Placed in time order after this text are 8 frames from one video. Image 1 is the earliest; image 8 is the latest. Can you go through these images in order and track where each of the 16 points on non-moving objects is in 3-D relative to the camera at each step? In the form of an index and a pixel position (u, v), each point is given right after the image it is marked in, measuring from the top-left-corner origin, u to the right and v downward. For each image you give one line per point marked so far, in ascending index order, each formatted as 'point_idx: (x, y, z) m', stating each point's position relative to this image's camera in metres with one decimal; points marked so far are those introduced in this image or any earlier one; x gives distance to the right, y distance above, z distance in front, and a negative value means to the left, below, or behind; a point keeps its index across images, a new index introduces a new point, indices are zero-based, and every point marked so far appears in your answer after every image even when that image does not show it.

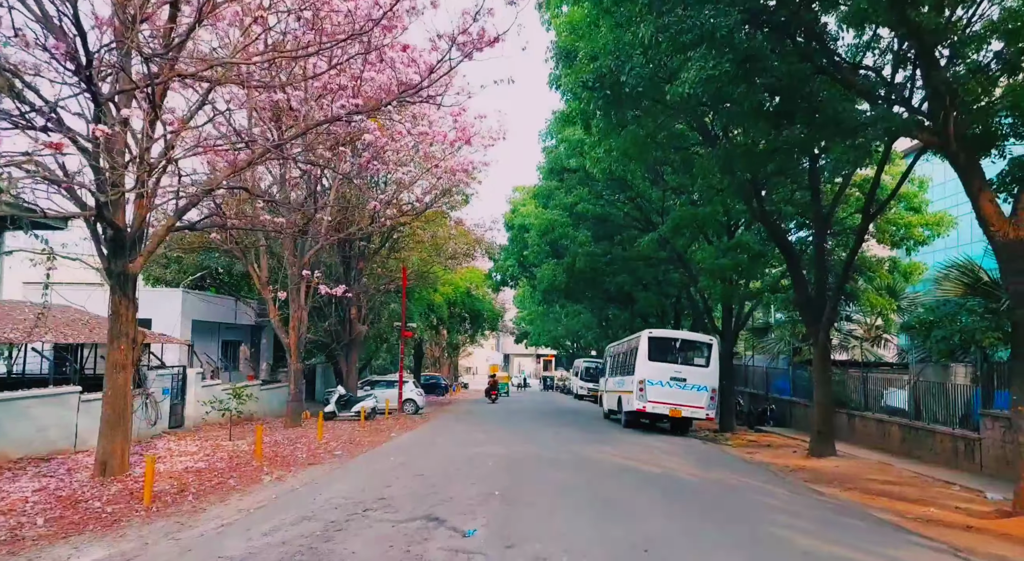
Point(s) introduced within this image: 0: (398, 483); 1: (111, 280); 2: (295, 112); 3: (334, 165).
0: (-1.8, -3.3, +11.2) m
1: (-6.0, 0.0, +10.3) m
2: (-3.9, +2.9, +12.5) m
3: (-3.8, +2.2, +14.5) m
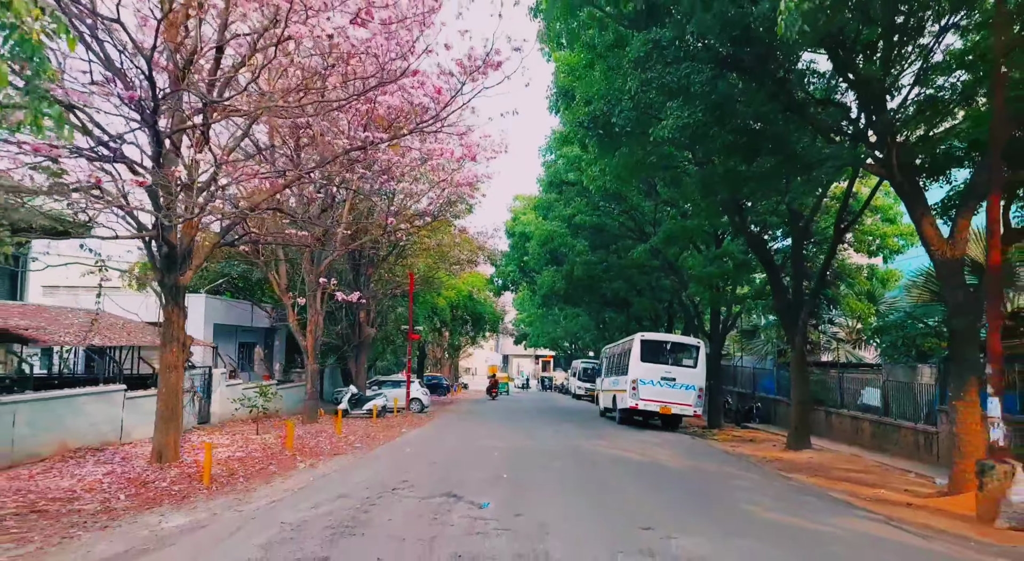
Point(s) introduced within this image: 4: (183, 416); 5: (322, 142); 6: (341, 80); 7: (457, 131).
0: (-1.8, -3.5, +12.6) m
1: (-5.9, -0.2, +11.7) m
2: (-3.8, +2.7, +13.9) m
3: (-3.7, +2.0, +16.0) m
4: (-5.7, -2.3, +11.9) m
5: (-3.8, +2.5, +13.6) m
6: (-3.0, +3.5, +11.8) m
7: (-1.2, +3.5, +16.0) m
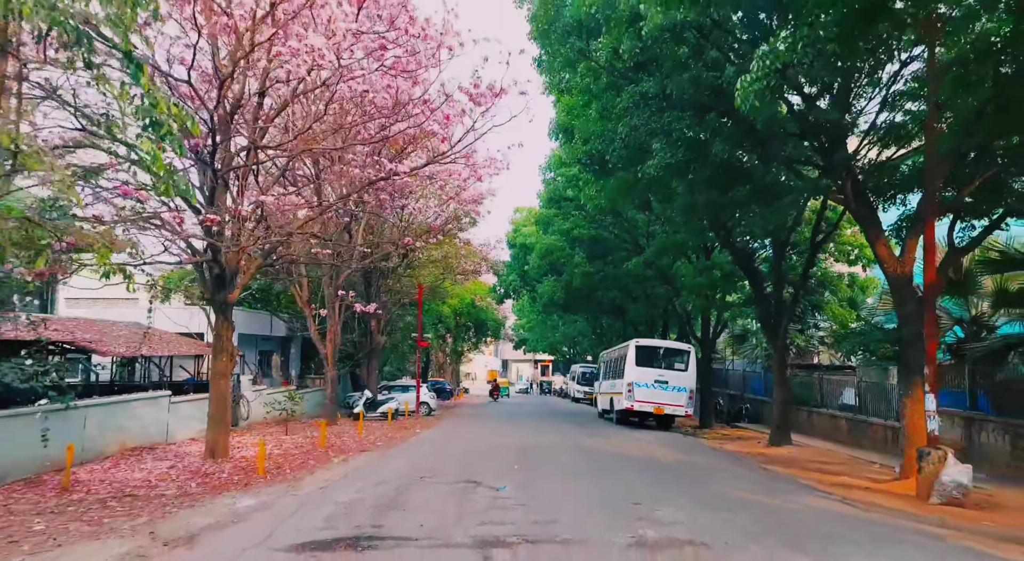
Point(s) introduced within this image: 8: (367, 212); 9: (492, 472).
0: (-1.6, -3.8, +14.2) m
1: (-5.7, -0.5, +13.3) m
2: (-3.7, +2.3, +15.5) m
3: (-3.6, +1.7, +17.6) m
4: (-5.5, -2.7, +13.5) m
5: (-3.7, +2.2, +15.2) m
6: (-2.9, +3.2, +13.5) m
7: (-1.1, +3.1, +17.7) m
8: (-3.6, +1.4, +16.4) m
9: (-0.4, -3.6, +12.9) m
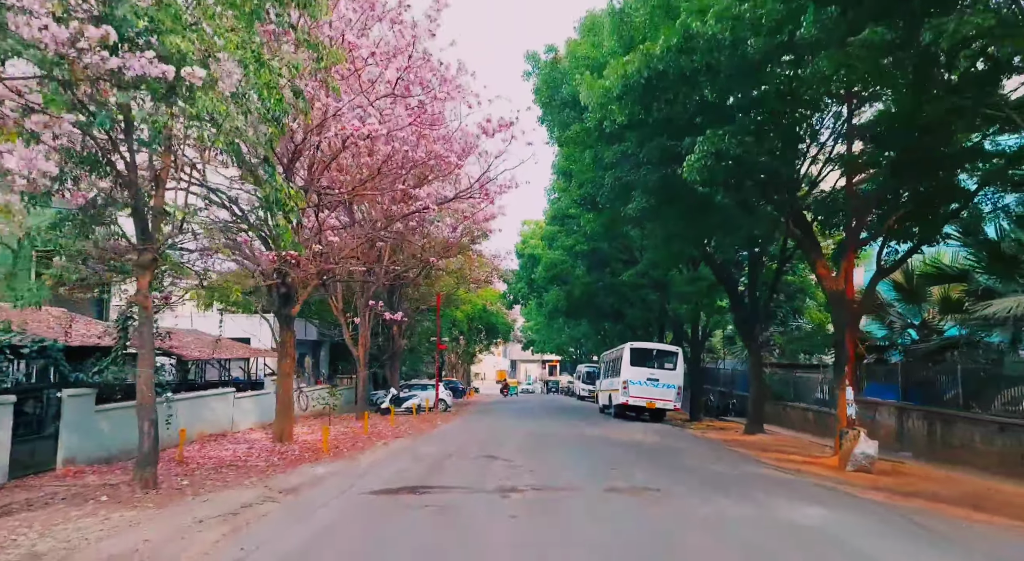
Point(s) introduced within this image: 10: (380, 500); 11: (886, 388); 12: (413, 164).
0: (-1.3, -4.2, +17.2) m
1: (-5.5, -0.9, +16.4) m
2: (-3.5, +1.9, +18.6) m
3: (-3.3, +1.3, +20.6) m
4: (-5.3, -3.1, +16.5) m
5: (-3.5, +1.8, +18.3) m
6: (-2.7, +2.8, +16.5) m
7: (-0.9, +2.8, +20.7) m
8: (-3.3, +1.0, +19.4) m
9: (-0.2, -4.0, +15.9) m
10: (-1.8, -3.0, +9.3) m
11: (+10.0, -2.9, +18.4) m
12: (-2.3, +2.7, +16.8) m
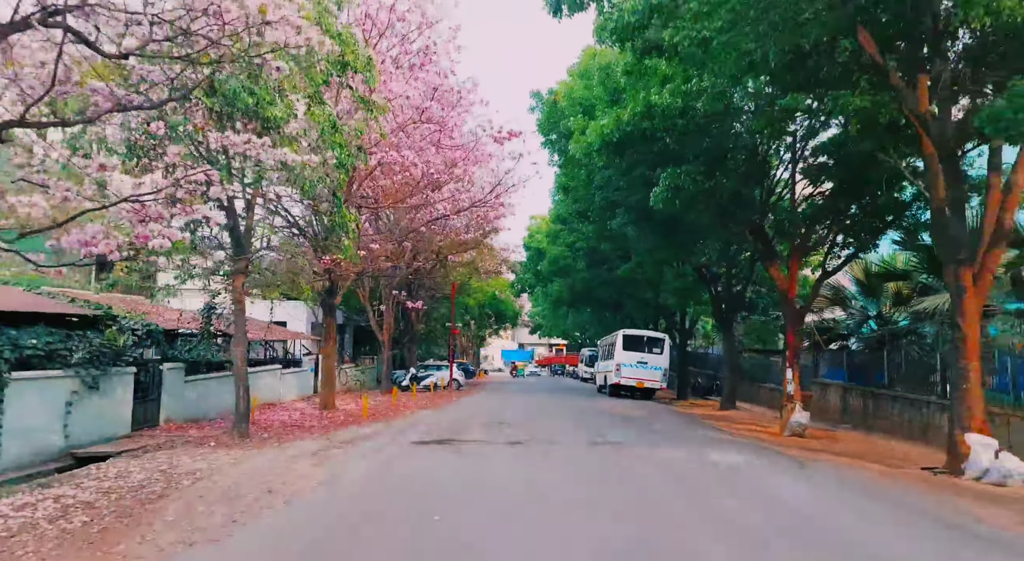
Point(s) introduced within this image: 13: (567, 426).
0: (-1.2, -4.1, +20.5) m
1: (-5.3, -0.8, +19.6) m
2: (-3.2, +2.1, +21.7) m
3: (-3.0, +1.5, +23.8) m
4: (-5.1, -2.9, +19.8) m
5: (-3.3, +1.9, +21.4) m
6: (-2.5, +2.9, +19.6) m
7: (-0.6, +3.0, +23.8) m
8: (-3.1, +1.2, +22.6) m
9: (0.0, -3.9, +19.2) m
10: (-1.8, -3.1, +12.6) m
11: (+10.2, -2.8, +21.5) m
12: (-2.1, +2.8, +19.9) m
13: (+1.5, -3.8, +18.1) m
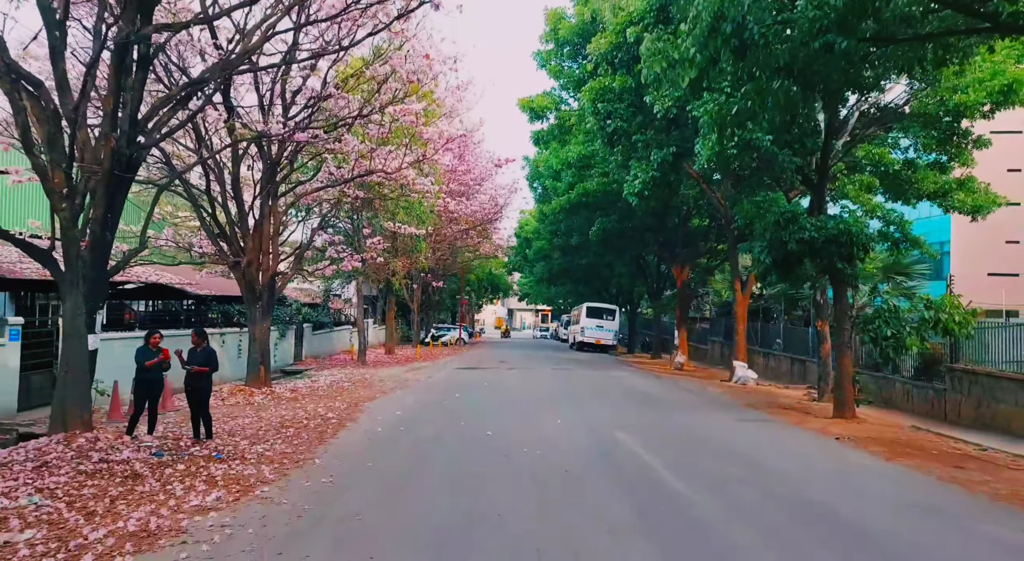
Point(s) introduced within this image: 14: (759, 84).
0: (-1.4, -3.6, +31.3) m
1: (-5.5, -0.4, +30.2) m
2: (-3.4, +2.6, +32.2) m
3: (-3.2, +2.1, +34.3) m
4: (-5.3, -2.5, +30.5) m
5: (-3.4, +2.4, +31.9) m
6: (-2.6, +3.3, +30.1) m
7: (-0.8, +3.5, +34.2) m
8: (-3.2, +1.7, +33.1) m
9: (-0.2, -3.6, +30.0) m
10: (-1.8, -3.1, +23.4) m
11: (+10.0, -2.5, +32.5) m
12: (-2.2, +3.2, +30.4) m
13: (+1.3, -3.5, +28.9) m
14: (+3.0, +2.4, +8.5) m
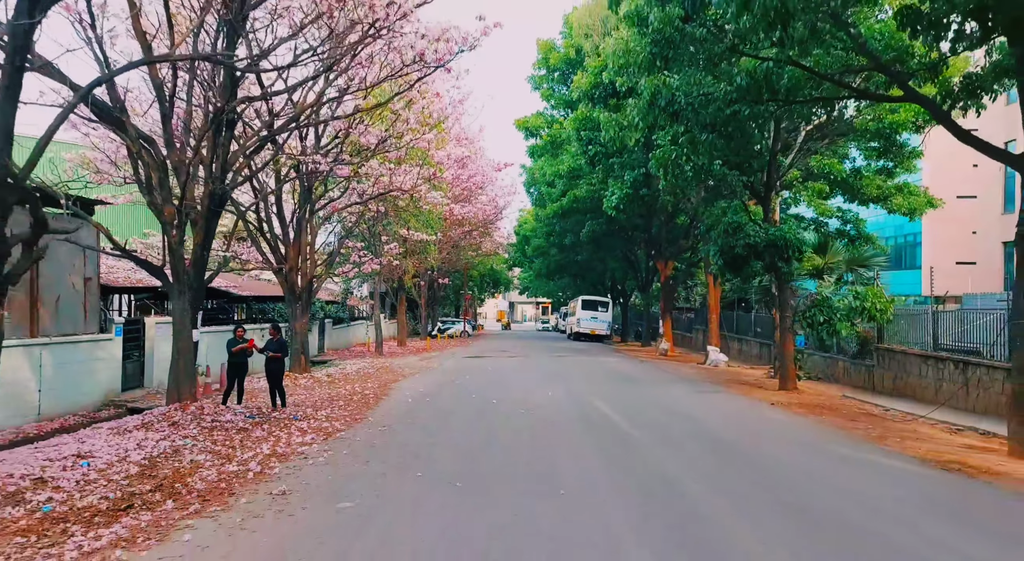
0: (-1.3, -3.5, +34.2) m
1: (-5.5, -0.3, +33.1) m
2: (-3.4, +2.7, +35.0) m
3: (-3.3, +2.3, +37.1) m
4: (-5.3, -2.4, +33.4) m
5: (-3.4, +2.6, +34.8) m
6: (-2.6, +3.4, +32.9) m
7: (-0.8, +3.7, +37.1) m
8: (-3.3, +1.8, +36.0) m
9: (-0.1, -3.4, +32.9) m
10: (-1.8, -3.0, +26.3) m
11: (+10.1, -2.1, +35.4) m
12: (-2.3, +3.4, +33.2) m
13: (+1.4, -3.4, +31.8) m
14: (+3.0, +2.4, +11.3) m
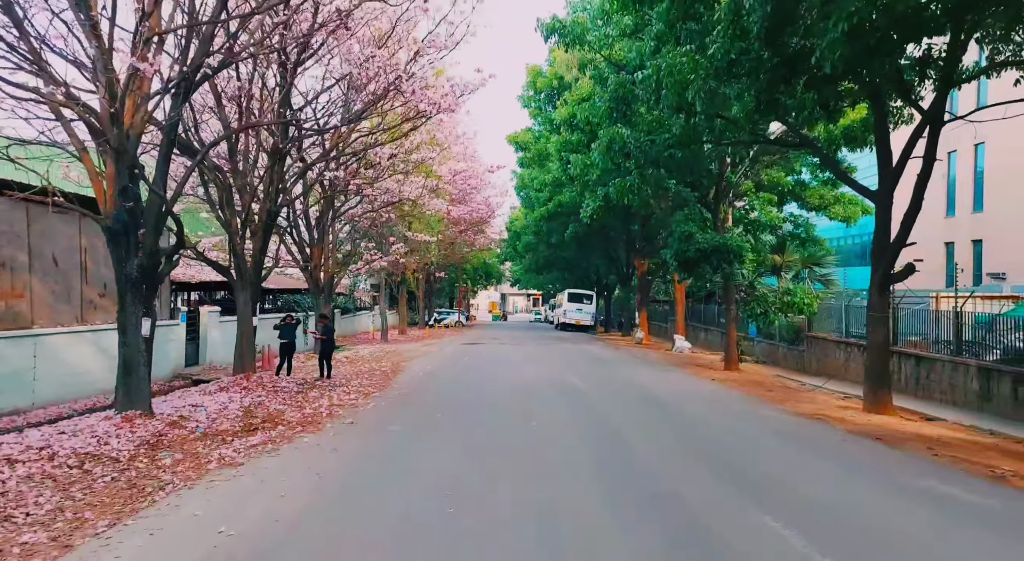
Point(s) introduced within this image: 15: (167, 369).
0: (-1.8, -3.2, +37.5) m
1: (-5.9, 0.0, +36.3) m
2: (-3.9, +3.0, +38.2) m
3: (-3.7, +2.6, +40.3) m
4: (-5.7, -2.1, +36.7) m
5: (-3.9, +2.9, +38.0) m
6: (-3.0, +3.7, +36.1) m
7: (-1.3, +4.1, +40.3) m
8: (-3.7, +2.2, +39.2) m
9: (-0.6, -3.1, +36.2) m
10: (-2.2, -2.8, +29.6) m
11: (+9.6, -1.9, +38.8) m
12: (-2.7, +3.7, +36.4) m
13: (+0.9, -3.1, +35.1) m
14: (+2.8, +2.4, +14.6) m
15: (-8.1, -2.1, +16.1) m
